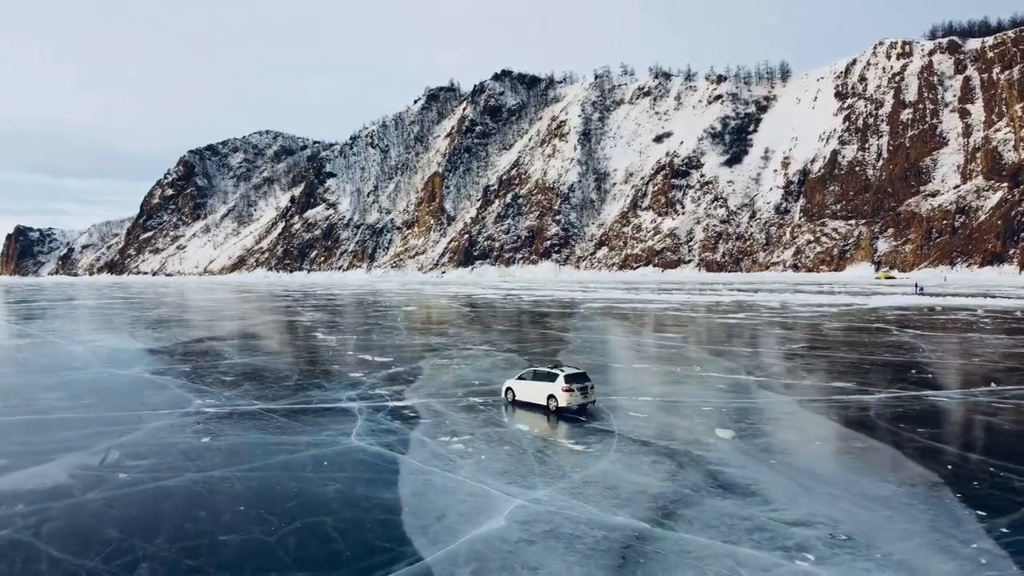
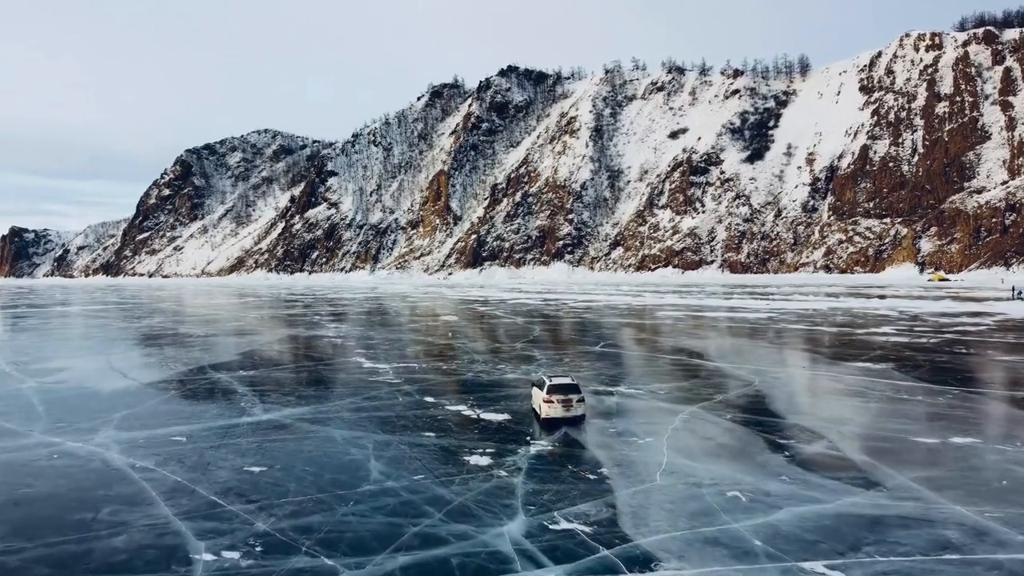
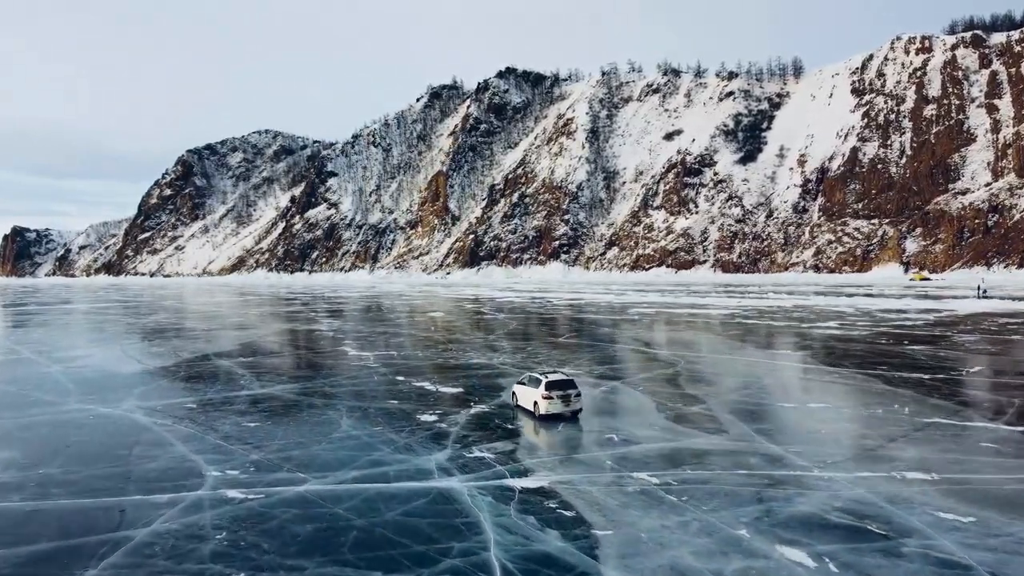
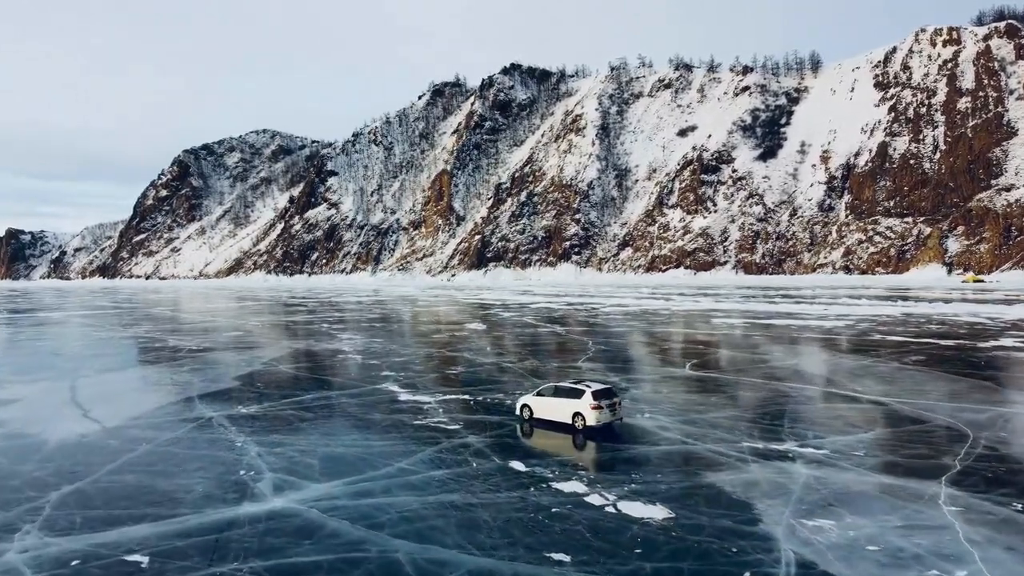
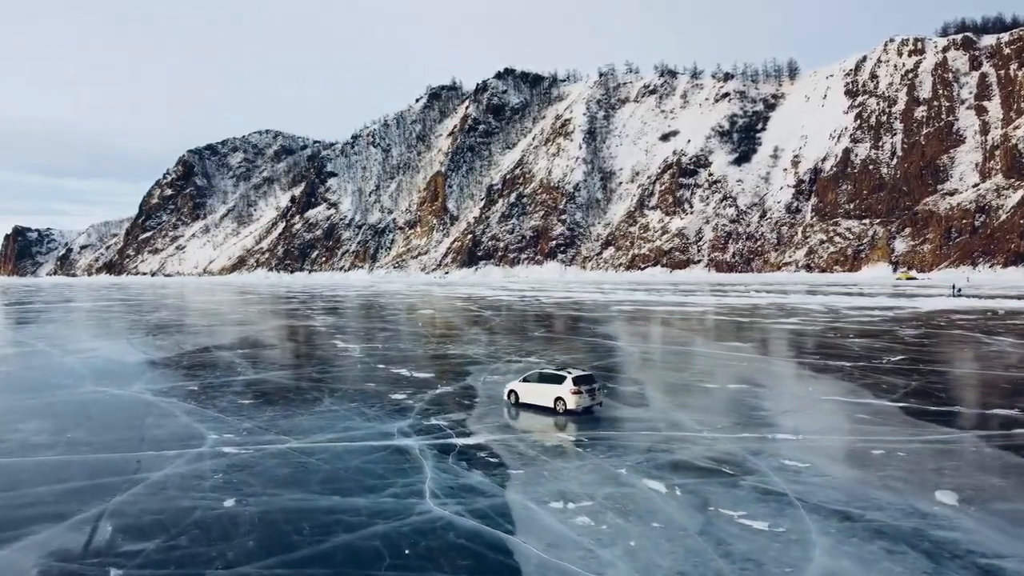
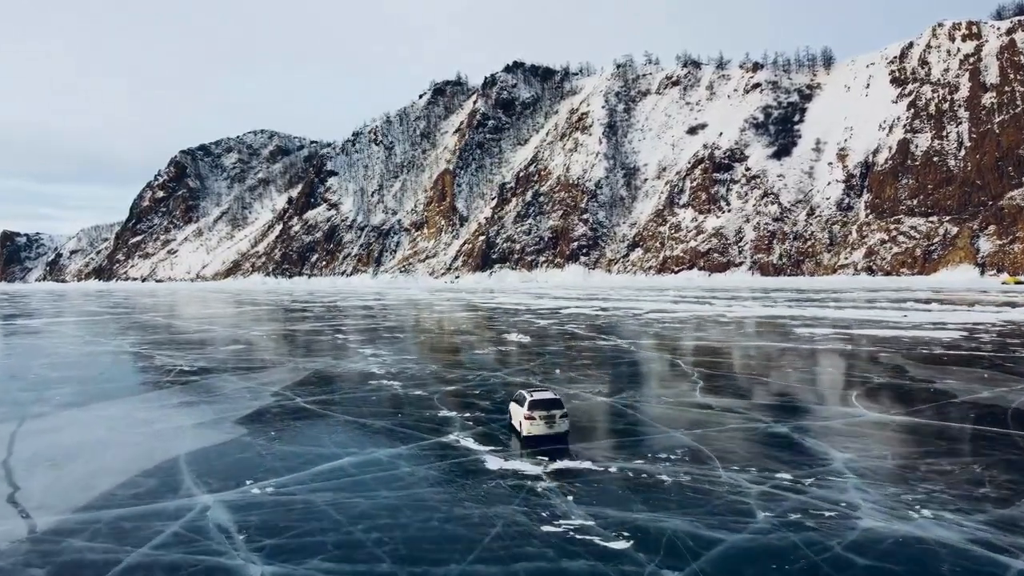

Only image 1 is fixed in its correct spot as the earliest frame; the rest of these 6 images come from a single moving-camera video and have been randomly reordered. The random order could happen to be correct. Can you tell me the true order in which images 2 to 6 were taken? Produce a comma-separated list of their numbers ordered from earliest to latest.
5, 3, 2, 4, 6
